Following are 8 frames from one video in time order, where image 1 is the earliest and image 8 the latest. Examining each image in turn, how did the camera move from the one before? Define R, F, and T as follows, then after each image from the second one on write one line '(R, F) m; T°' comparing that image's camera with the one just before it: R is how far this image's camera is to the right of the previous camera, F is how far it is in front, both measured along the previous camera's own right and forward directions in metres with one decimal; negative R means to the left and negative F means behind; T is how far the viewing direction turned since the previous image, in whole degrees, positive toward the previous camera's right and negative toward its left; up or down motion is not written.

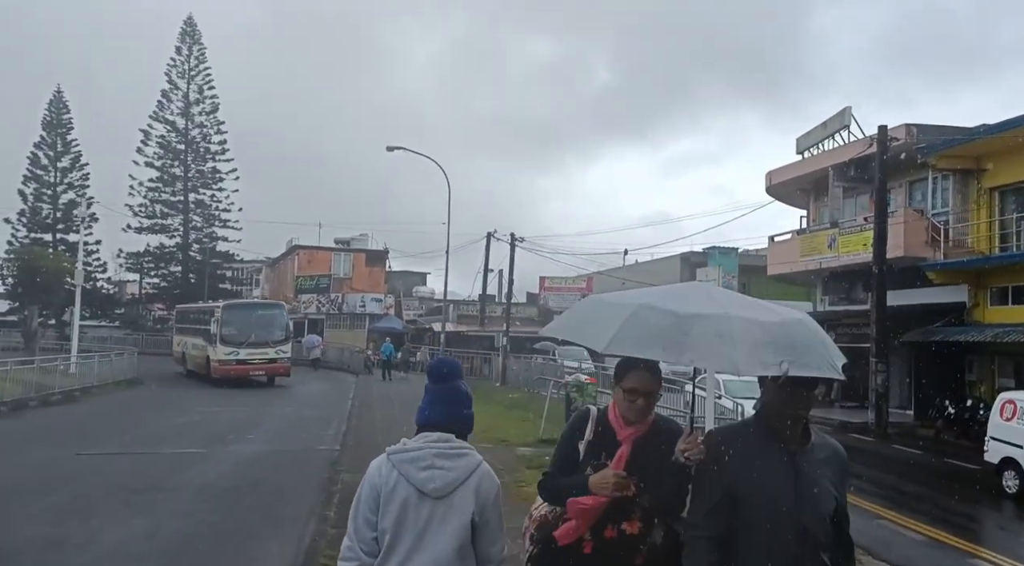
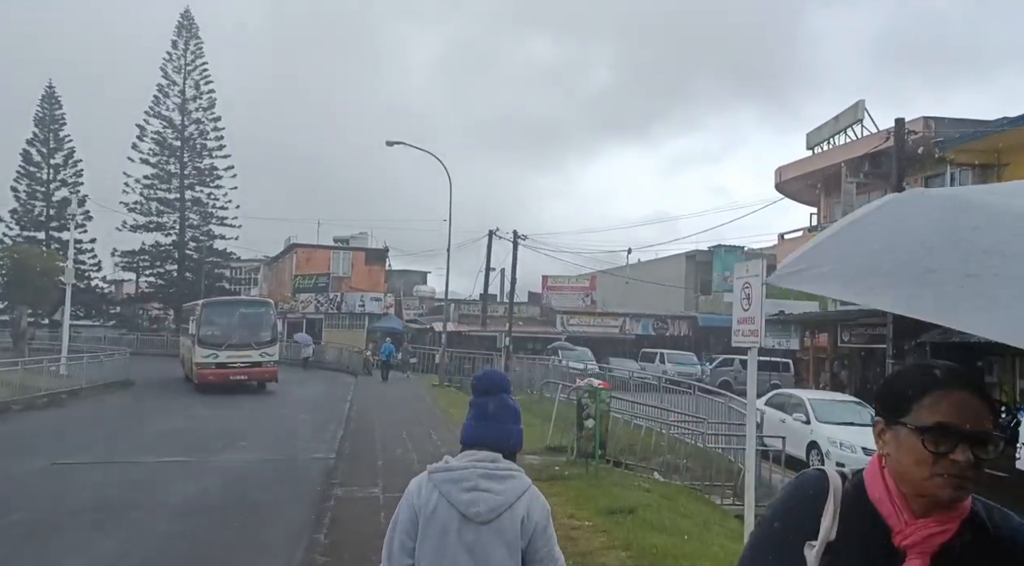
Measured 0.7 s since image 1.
(-0.1, +0.9) m; 0°
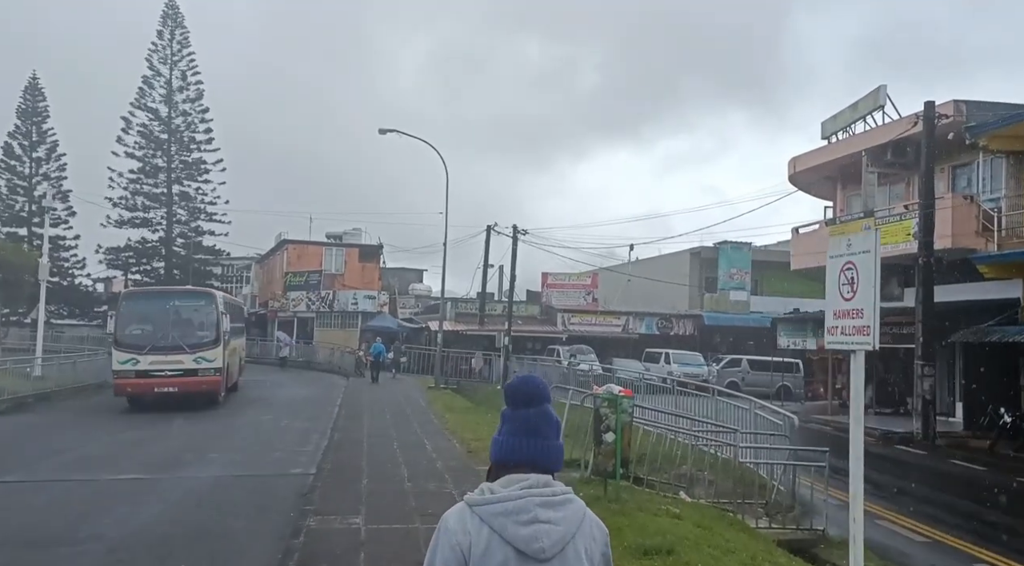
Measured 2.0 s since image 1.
(-0.1, +1.7) m; 0°
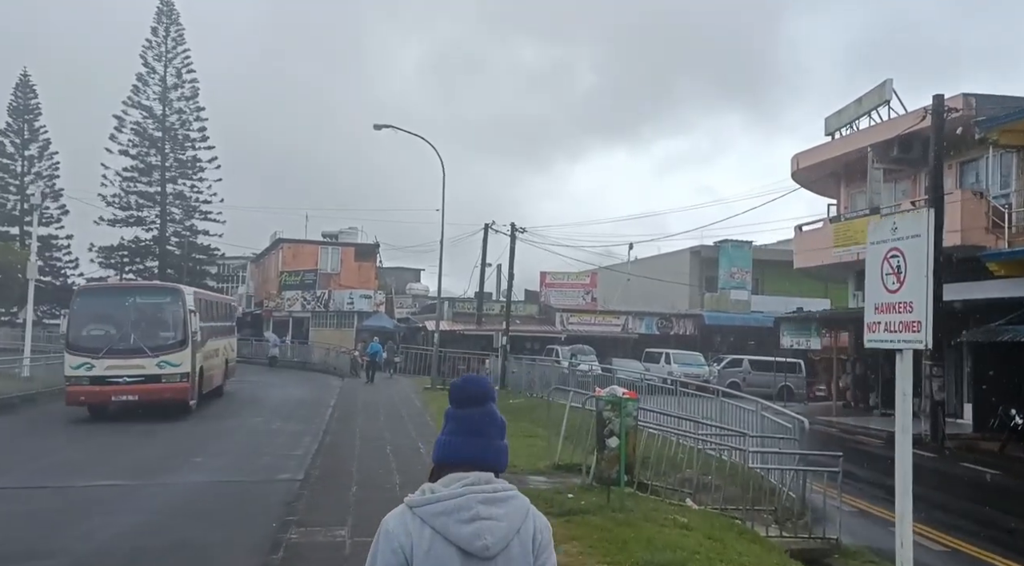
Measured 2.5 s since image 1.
(0.0, +0.6) m; 0°
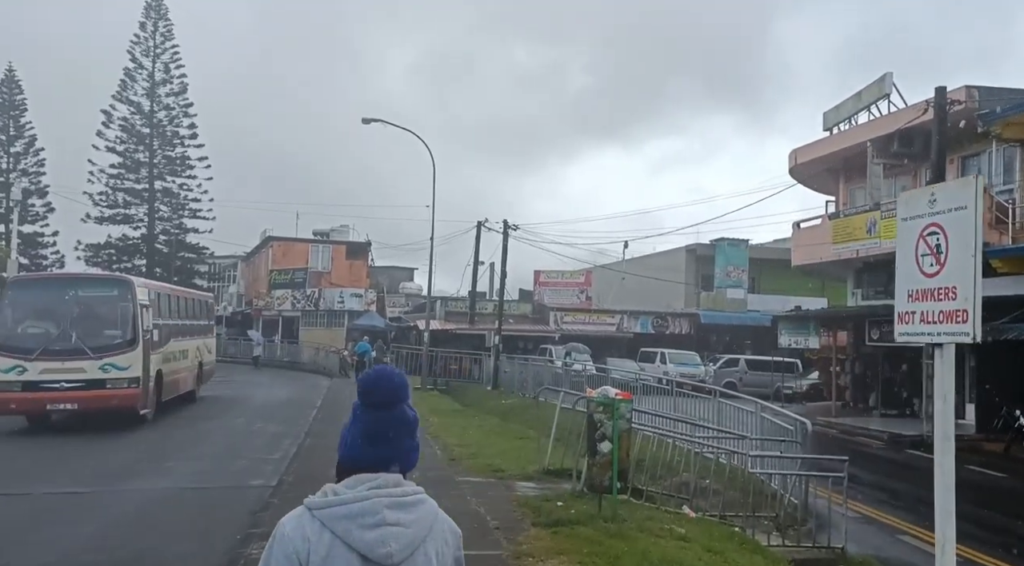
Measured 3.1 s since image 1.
(+0.1, +0.6) m; 0°
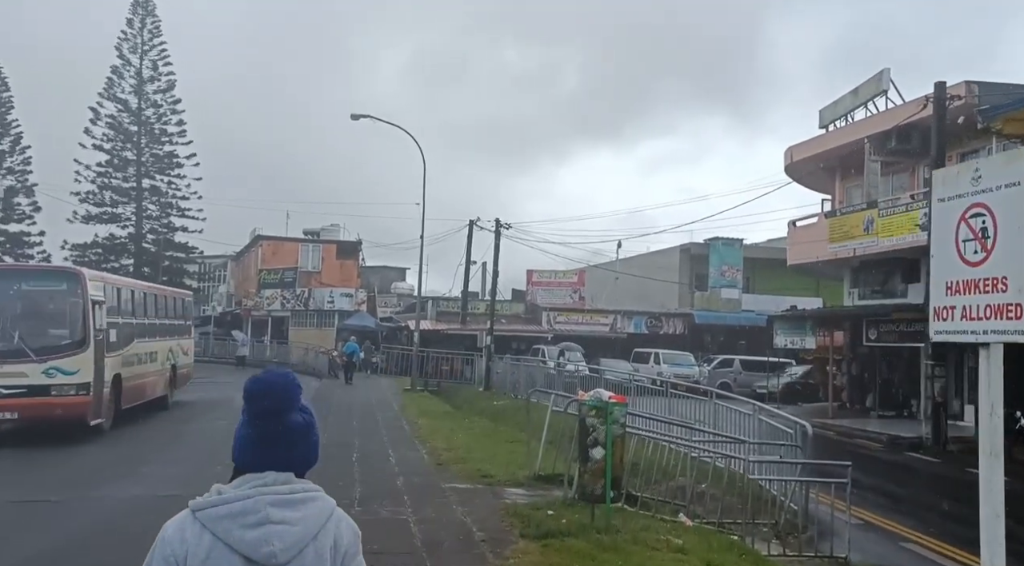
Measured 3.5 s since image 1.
(+0.1, +0.5) m; 0°
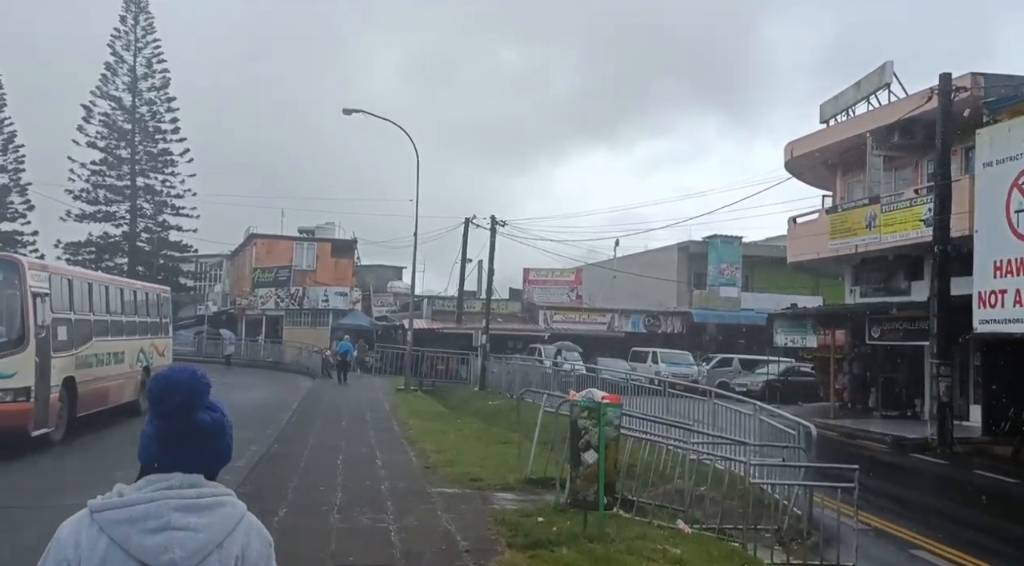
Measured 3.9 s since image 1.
(+0.1, +0.5) m; 0°
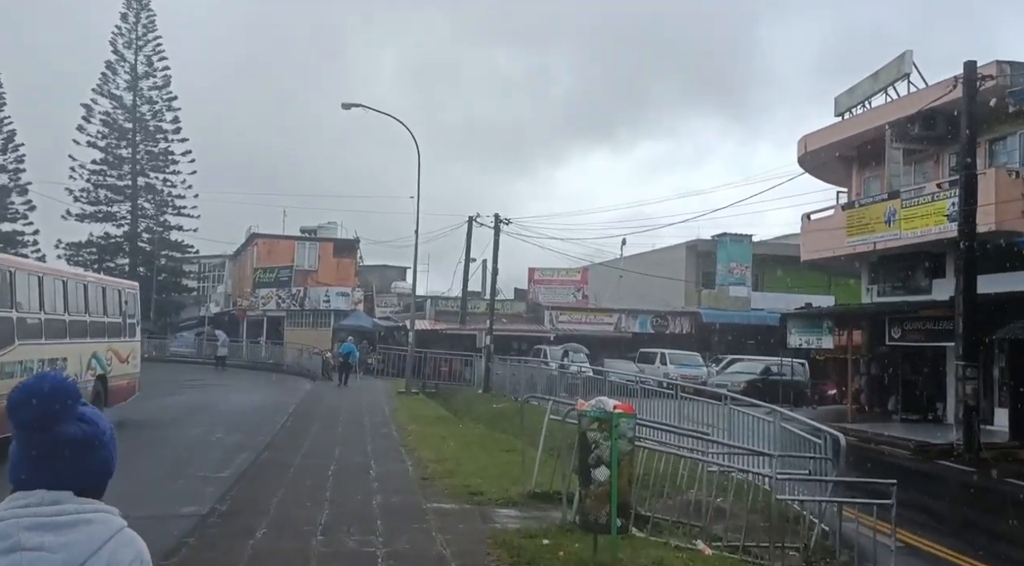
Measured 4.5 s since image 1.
(0.0, +0.9) m; 0°
